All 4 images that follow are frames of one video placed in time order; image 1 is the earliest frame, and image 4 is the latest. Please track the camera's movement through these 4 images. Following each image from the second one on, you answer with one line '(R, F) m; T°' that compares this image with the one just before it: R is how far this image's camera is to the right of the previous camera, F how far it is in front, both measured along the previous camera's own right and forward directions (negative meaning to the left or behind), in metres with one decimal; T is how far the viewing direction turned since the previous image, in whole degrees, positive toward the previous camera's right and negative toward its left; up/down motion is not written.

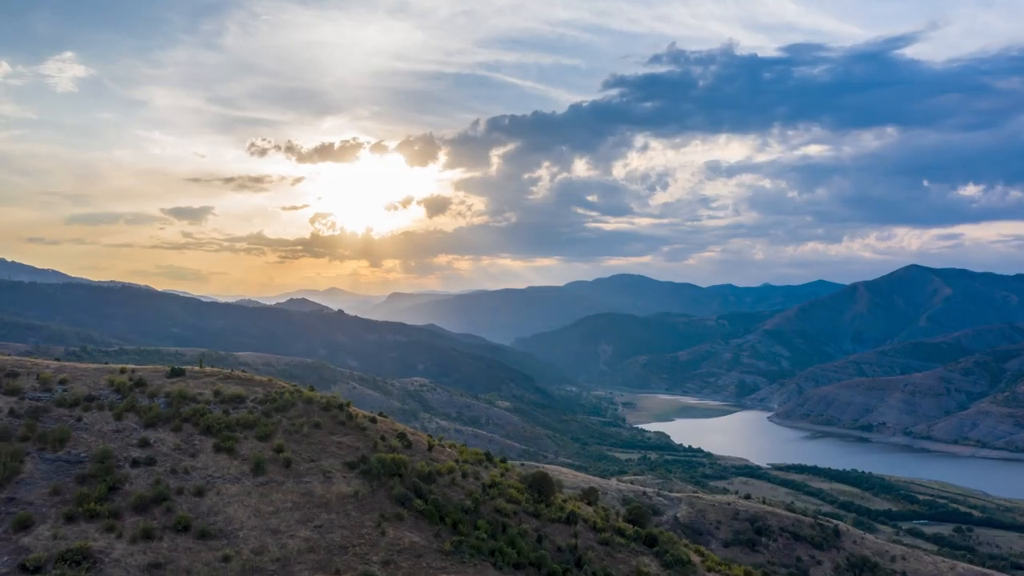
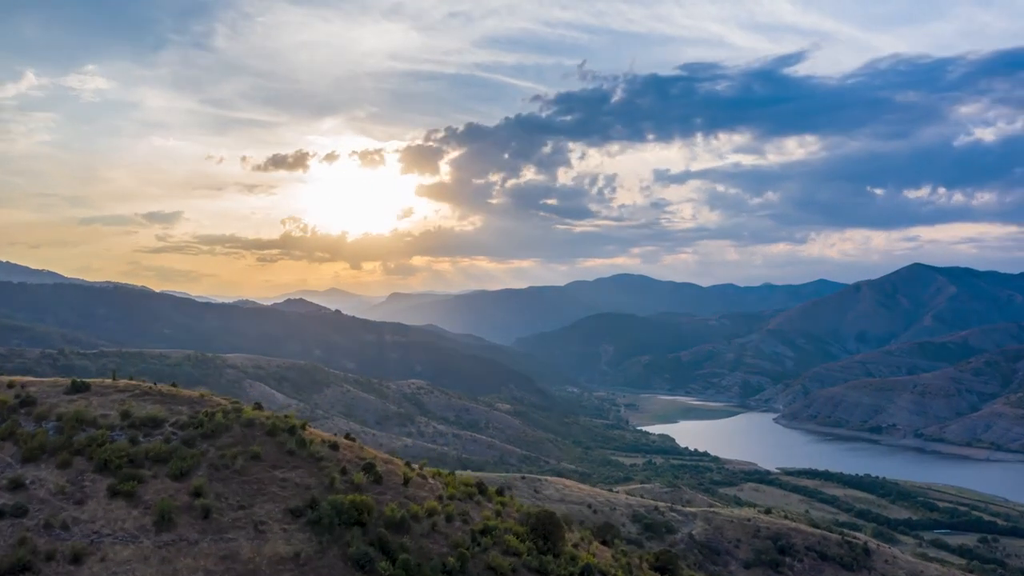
(0.0, +3.4) m; 0°
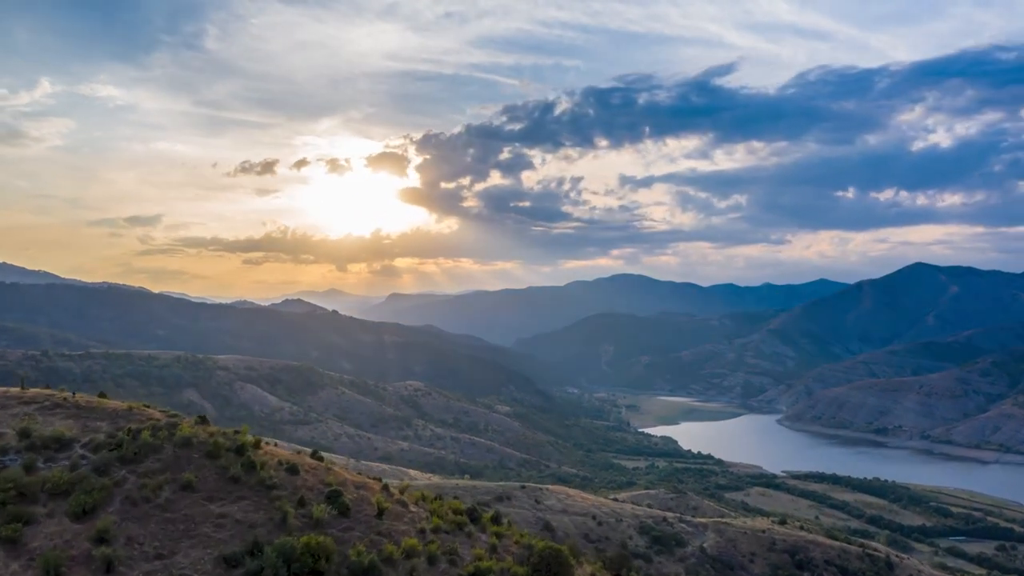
(0.0, +2.3) m; 0°
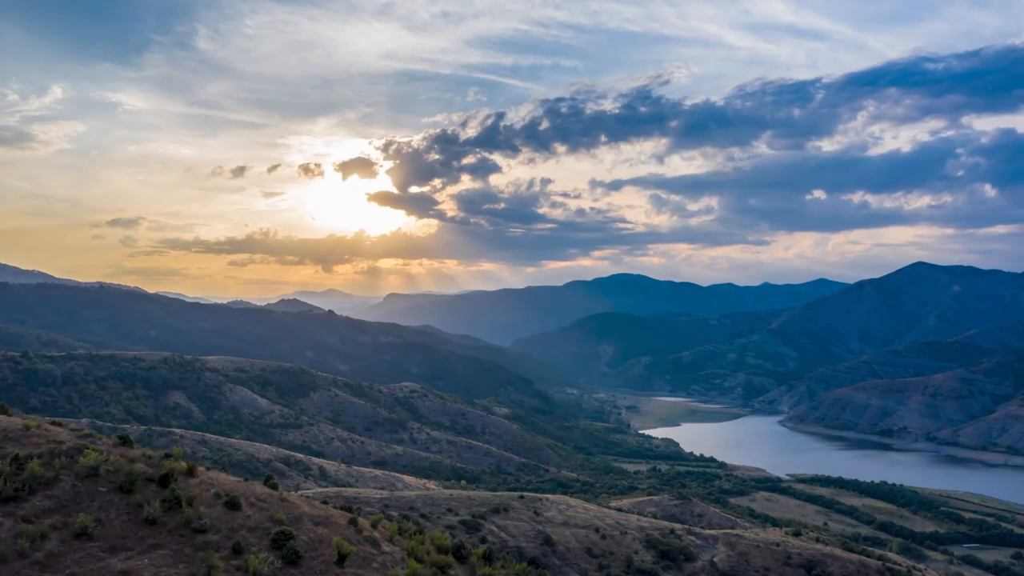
(0.0, +2.1) m; 0°
